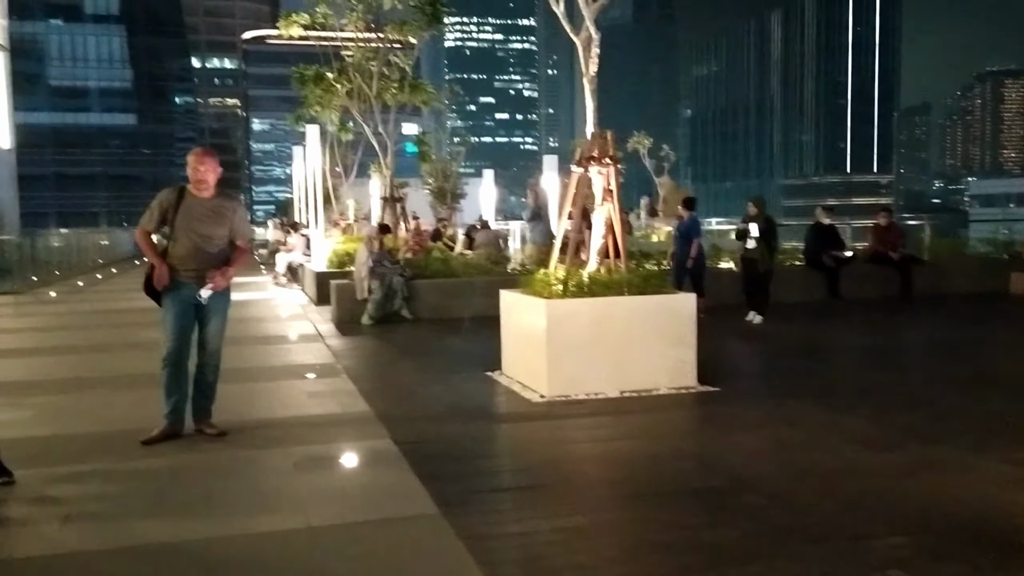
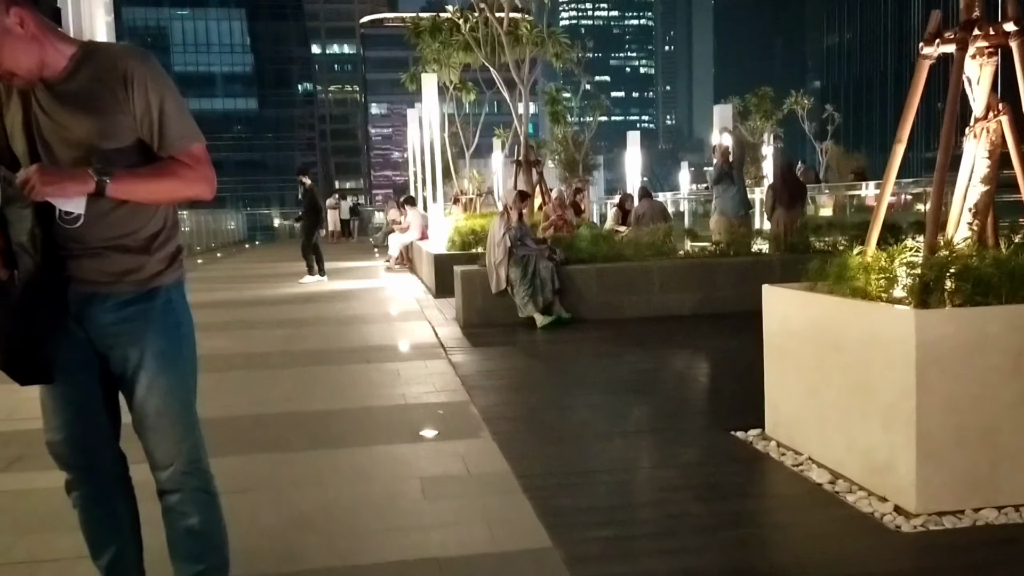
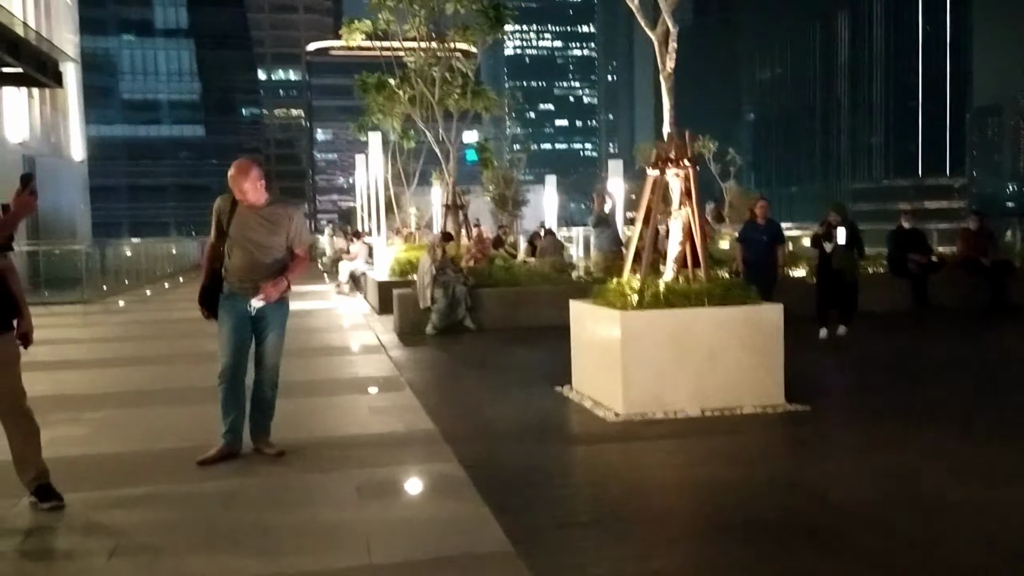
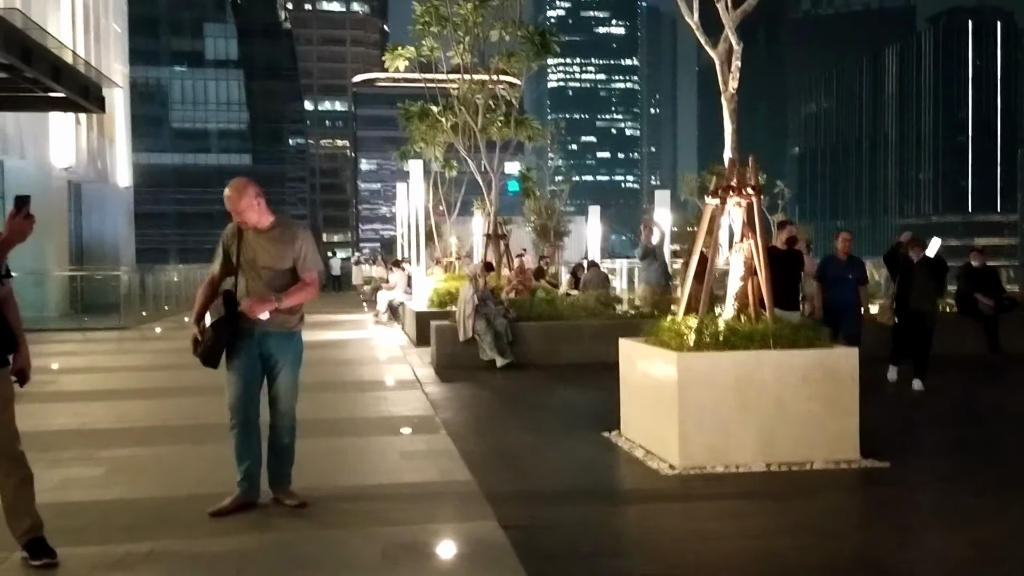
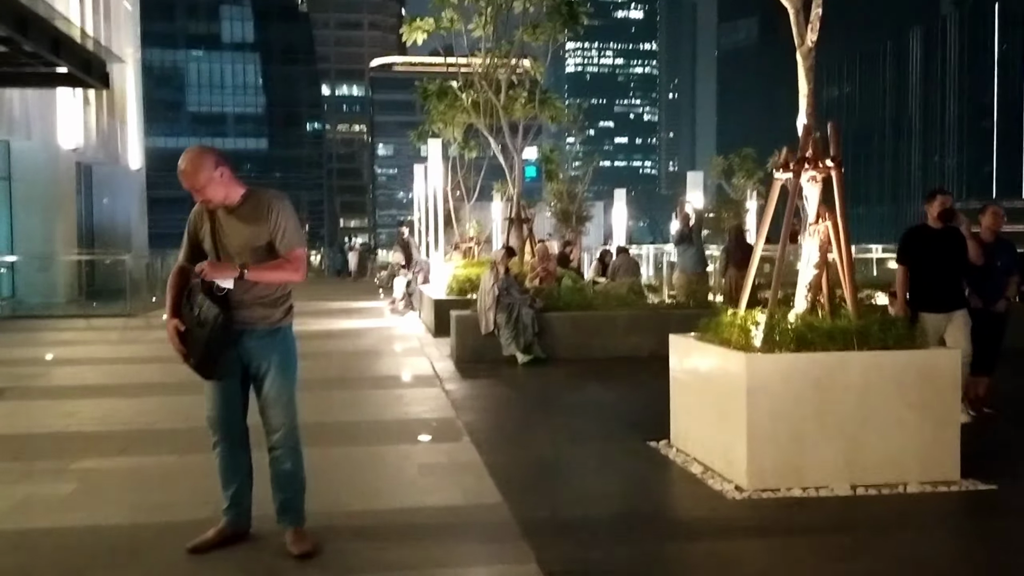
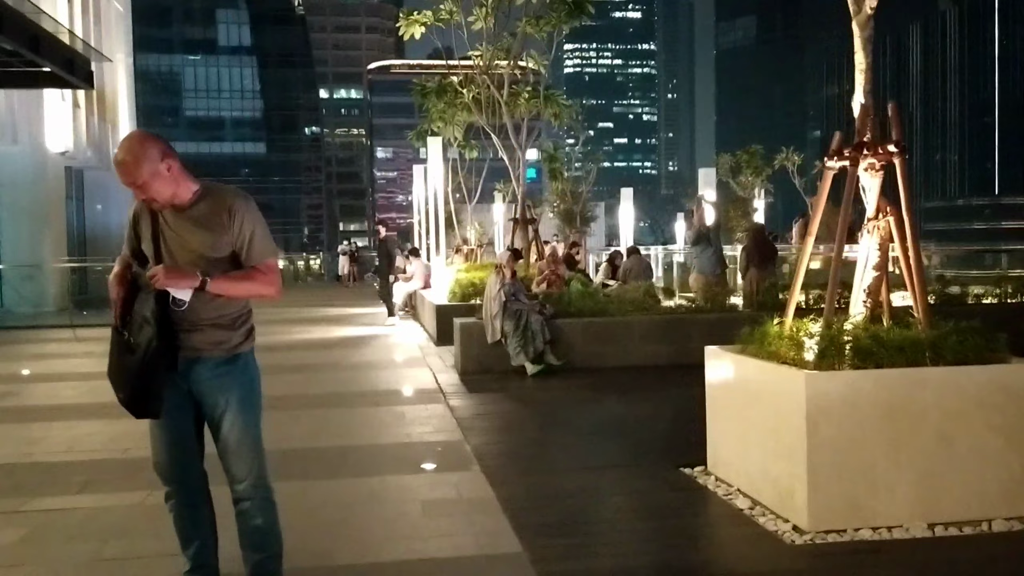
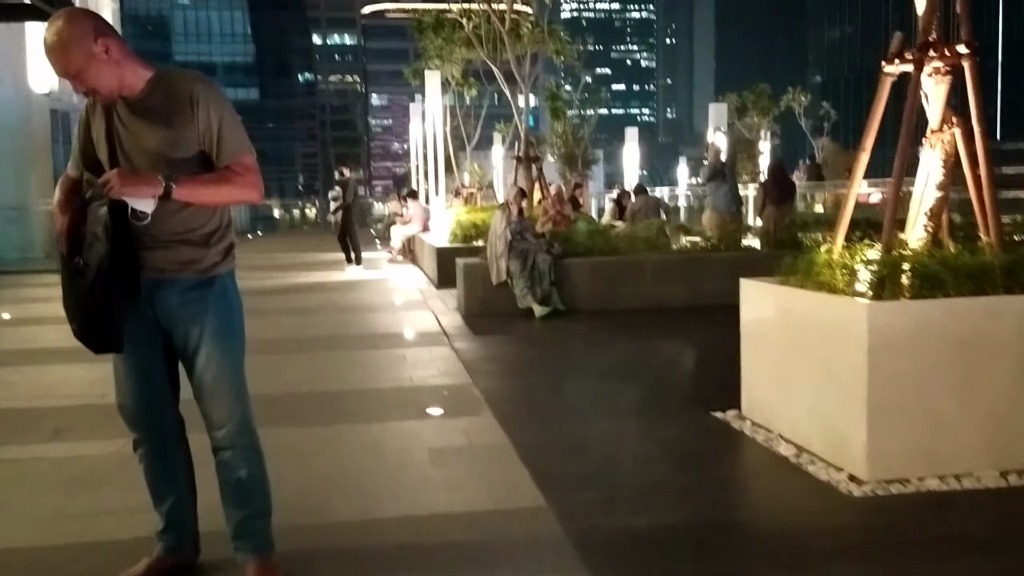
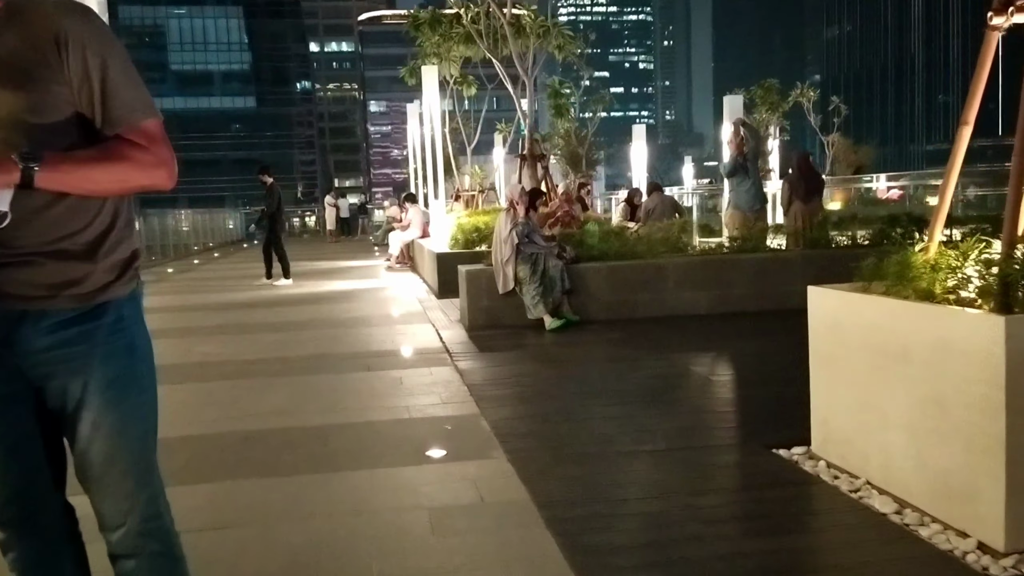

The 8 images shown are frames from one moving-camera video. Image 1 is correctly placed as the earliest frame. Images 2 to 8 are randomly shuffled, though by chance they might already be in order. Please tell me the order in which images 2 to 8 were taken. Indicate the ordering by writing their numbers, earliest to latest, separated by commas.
3, 4, 5, 6, 7, 2, 8
